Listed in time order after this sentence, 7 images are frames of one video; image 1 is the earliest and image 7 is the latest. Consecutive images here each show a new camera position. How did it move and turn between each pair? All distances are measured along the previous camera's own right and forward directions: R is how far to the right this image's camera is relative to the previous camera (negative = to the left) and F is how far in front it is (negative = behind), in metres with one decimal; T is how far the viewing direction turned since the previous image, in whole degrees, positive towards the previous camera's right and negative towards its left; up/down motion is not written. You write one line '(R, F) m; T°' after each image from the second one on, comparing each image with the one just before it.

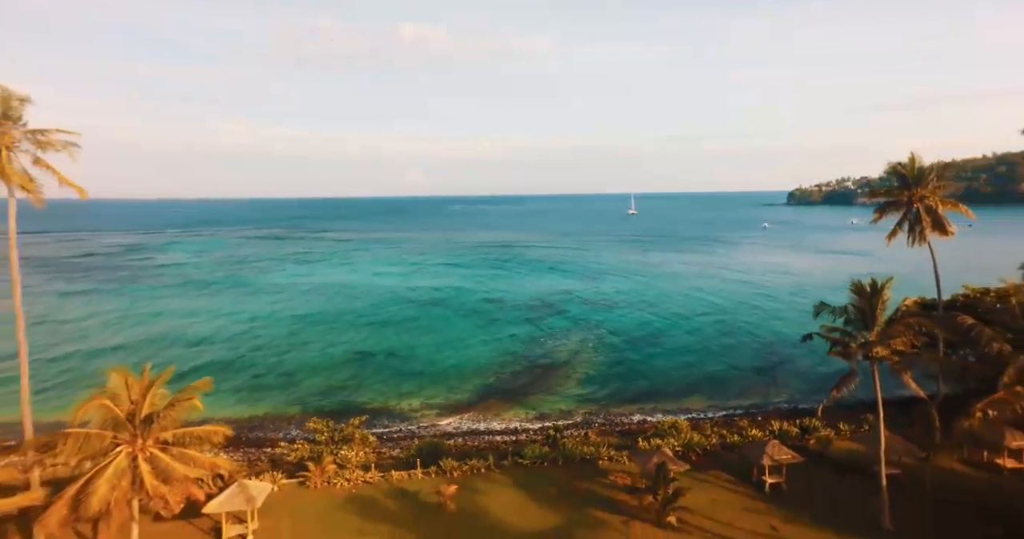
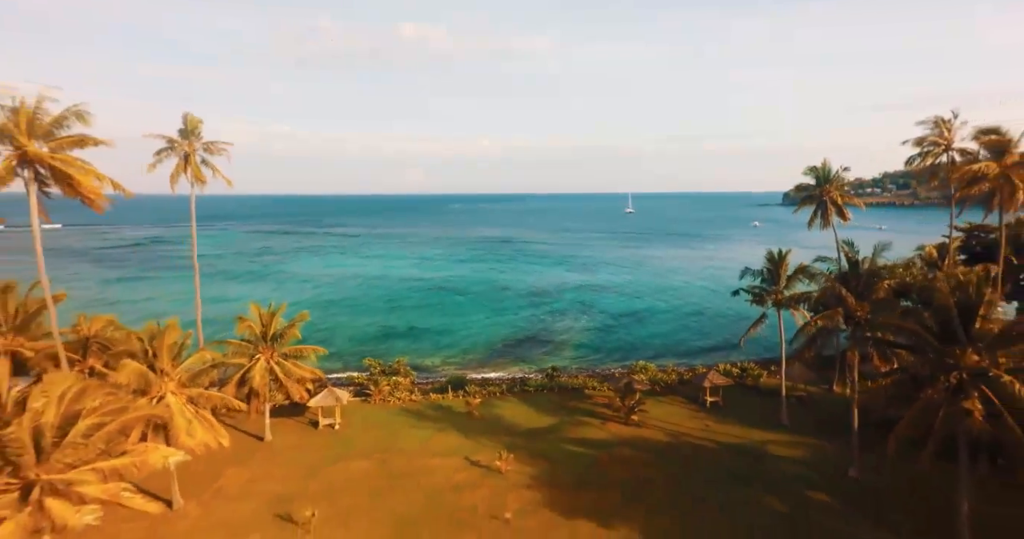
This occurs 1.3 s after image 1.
(-0.5, -9.8) m; 0°
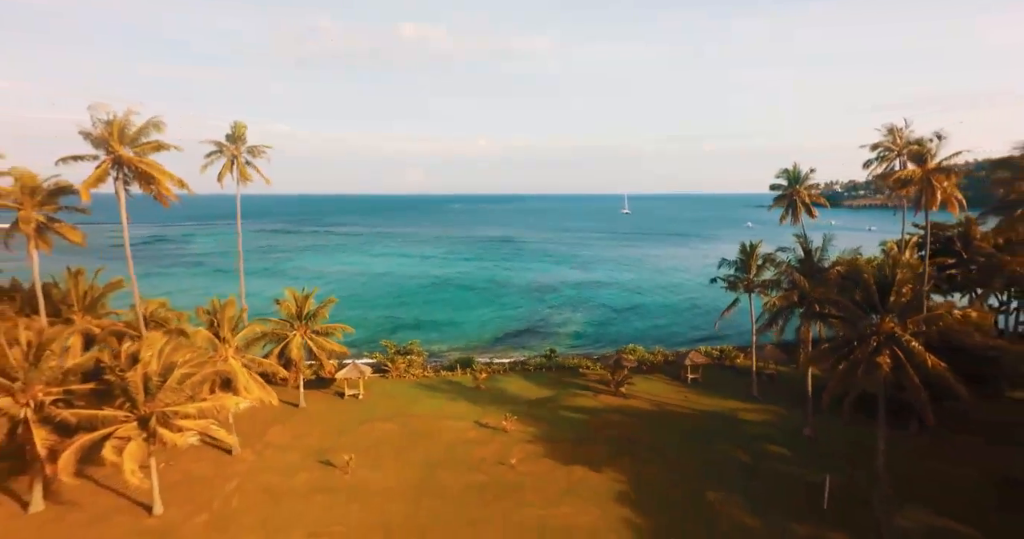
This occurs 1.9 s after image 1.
(-0.1, -4.5) m; 0°
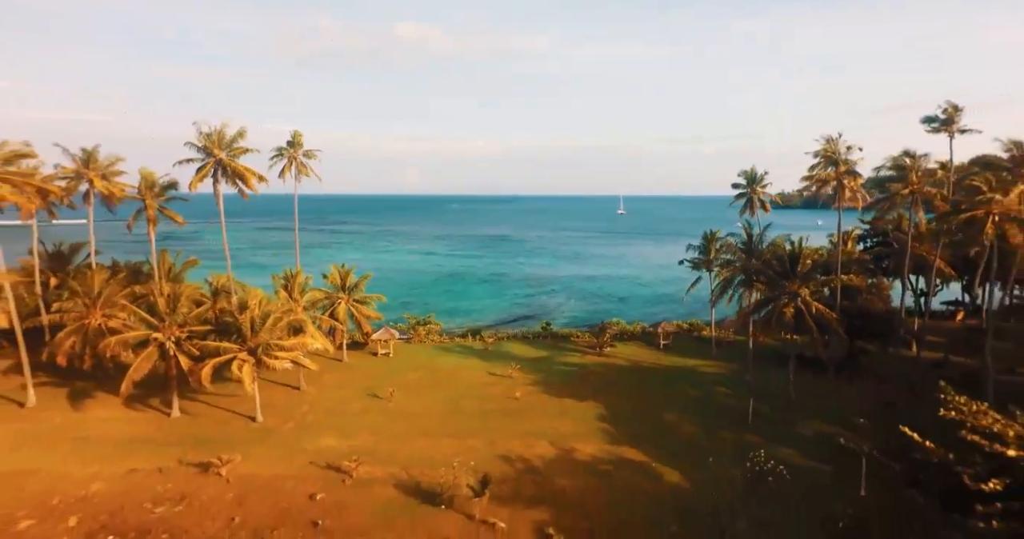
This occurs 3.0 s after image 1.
(-0.3, -8.3) m; 0°
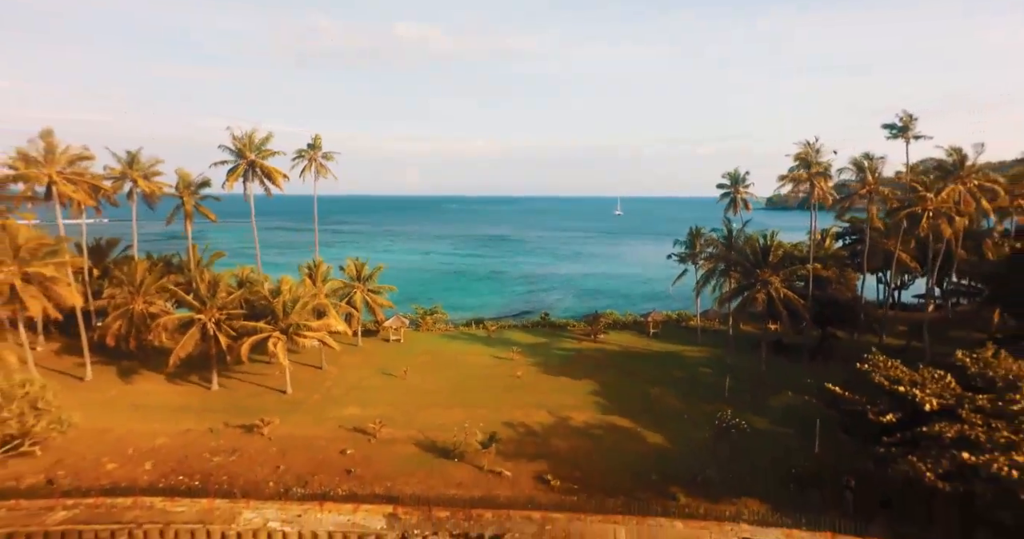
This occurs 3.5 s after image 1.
(-0.1, -3.8) m; 0°
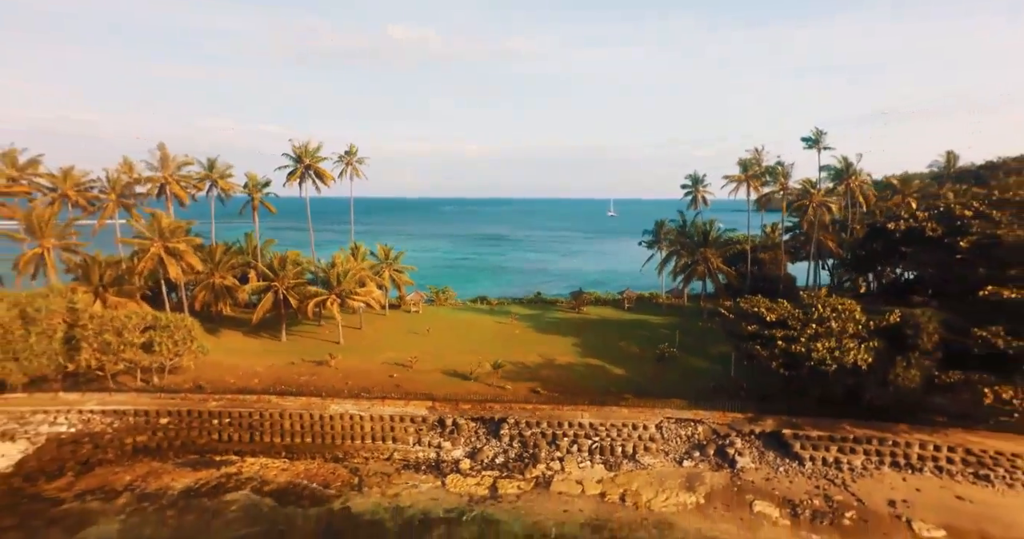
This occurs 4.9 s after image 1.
(-0.1, -10.6) m; 0°
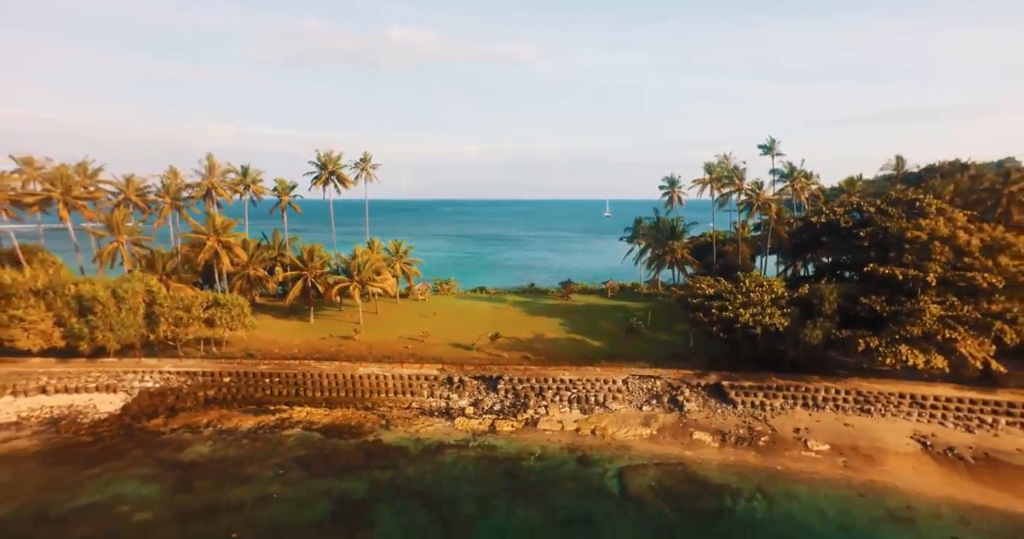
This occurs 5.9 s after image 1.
(+0.2, -7.4) m; 0°
